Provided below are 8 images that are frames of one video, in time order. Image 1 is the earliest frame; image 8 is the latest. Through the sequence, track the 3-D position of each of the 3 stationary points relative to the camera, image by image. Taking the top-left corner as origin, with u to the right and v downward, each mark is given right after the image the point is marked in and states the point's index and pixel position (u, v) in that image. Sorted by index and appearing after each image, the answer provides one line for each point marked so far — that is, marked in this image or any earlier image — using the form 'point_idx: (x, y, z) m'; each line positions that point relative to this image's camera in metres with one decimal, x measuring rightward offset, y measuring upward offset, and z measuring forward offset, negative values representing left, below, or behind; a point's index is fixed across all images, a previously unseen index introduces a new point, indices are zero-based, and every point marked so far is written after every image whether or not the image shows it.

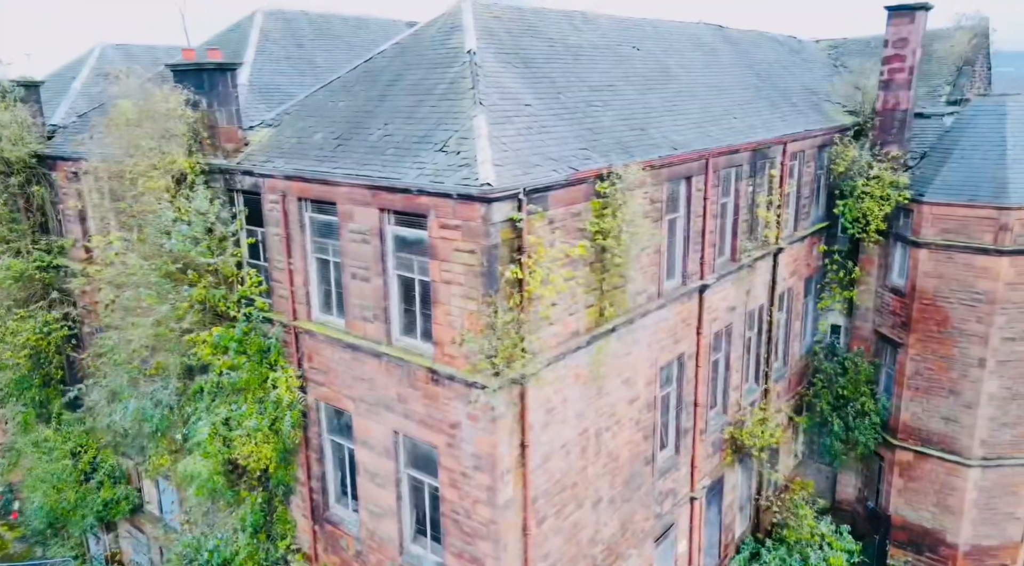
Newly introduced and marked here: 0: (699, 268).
0: (+3.2, +0.3, +14.2) m
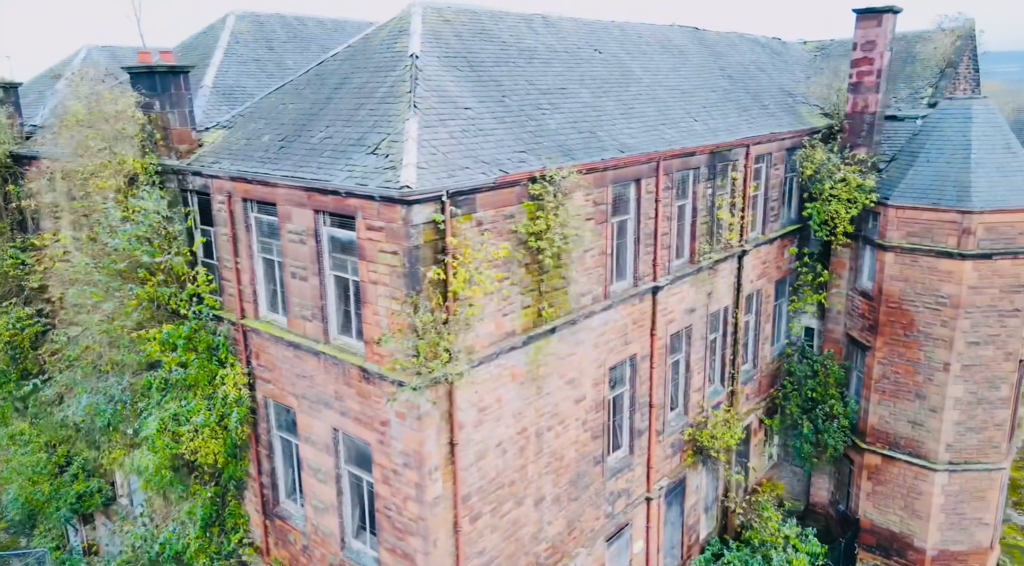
0: (+2.4, +0.2, +14.3) m
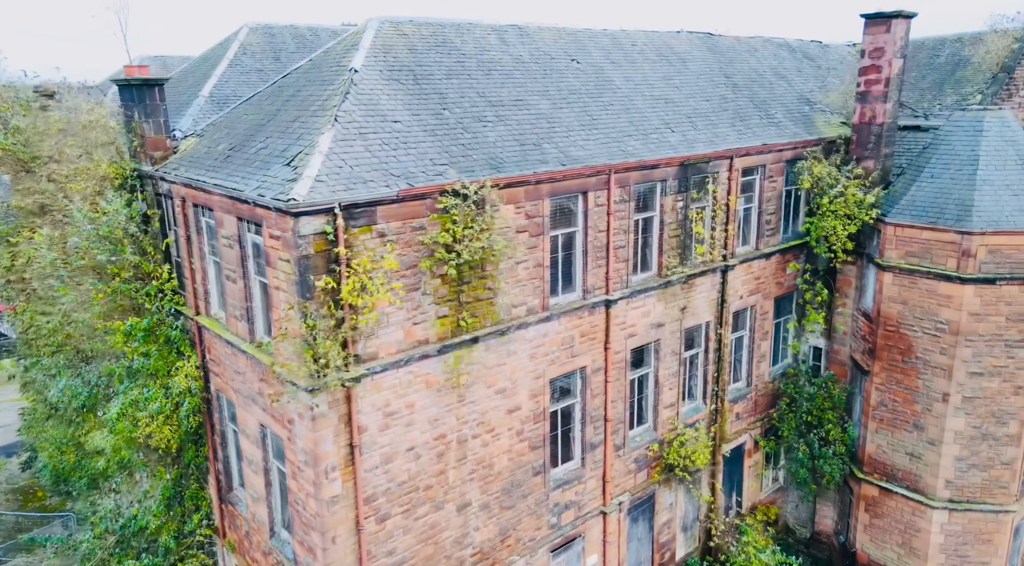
0: (+1.6, 0.0, +14.2) m
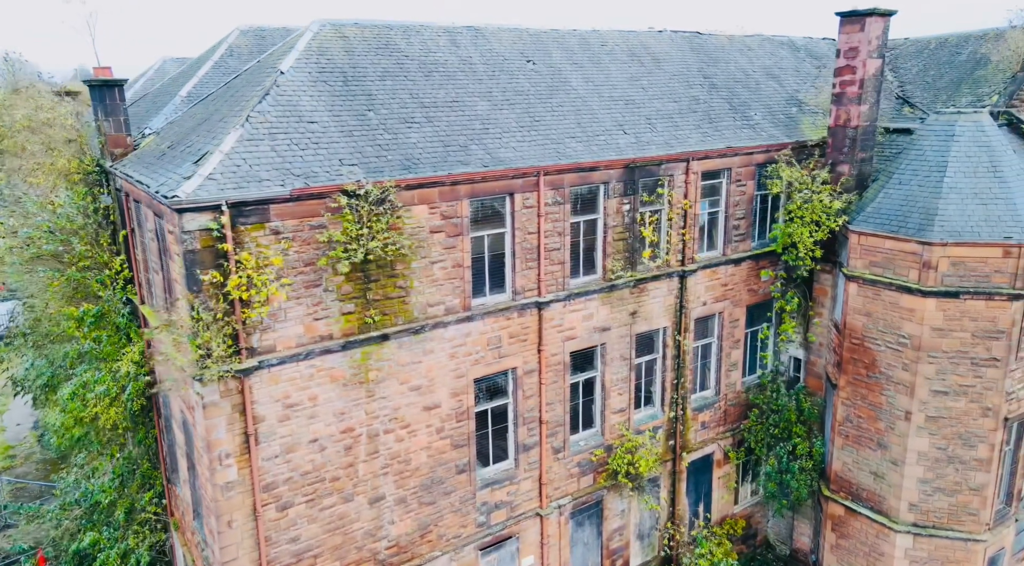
0: (+0.4, 0.0, +14.2) m
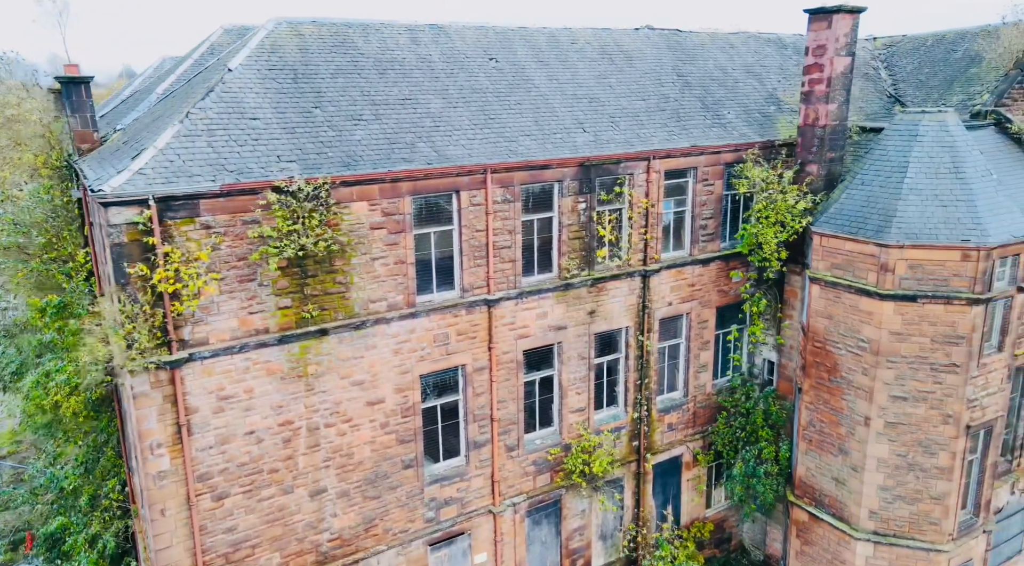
0: (-0.5, 0.0, +14.2) m
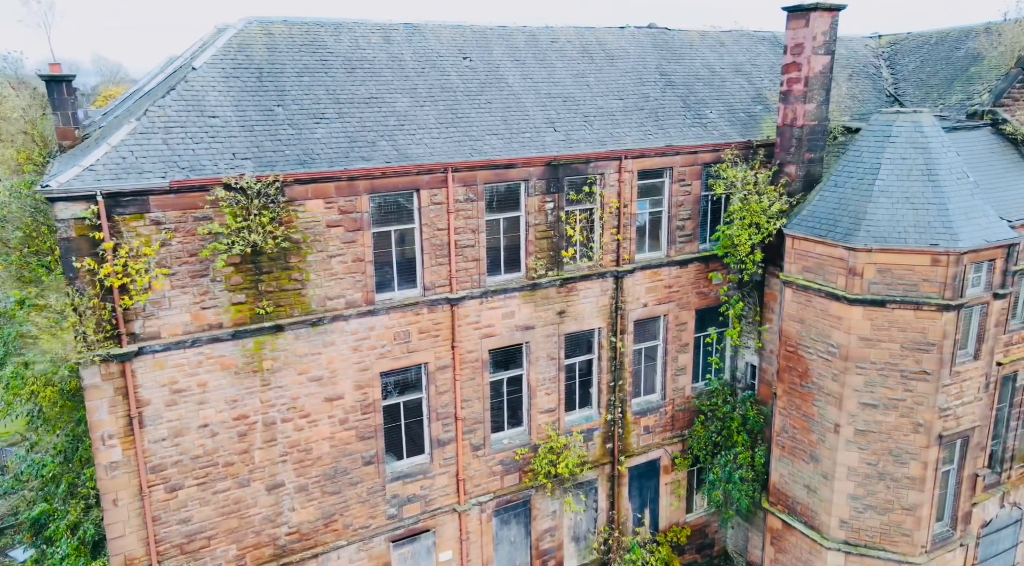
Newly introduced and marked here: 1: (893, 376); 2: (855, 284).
0: (-1.1, +0.1, +14.2) m
1: (+6.4, -1.5, +13.8) m
2: (+5.7, 0.0, +13.6) m
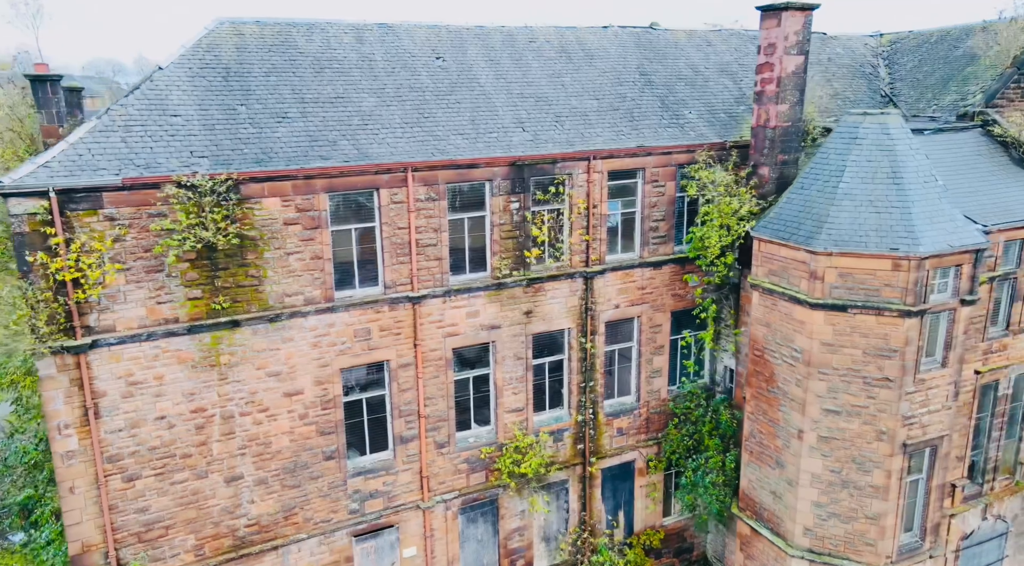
0: (-1.8, +0.1, +14.3) m
1: (+5.6, -1.6, +13.5) m
2: (+5.0, -0.1, +13.4) m
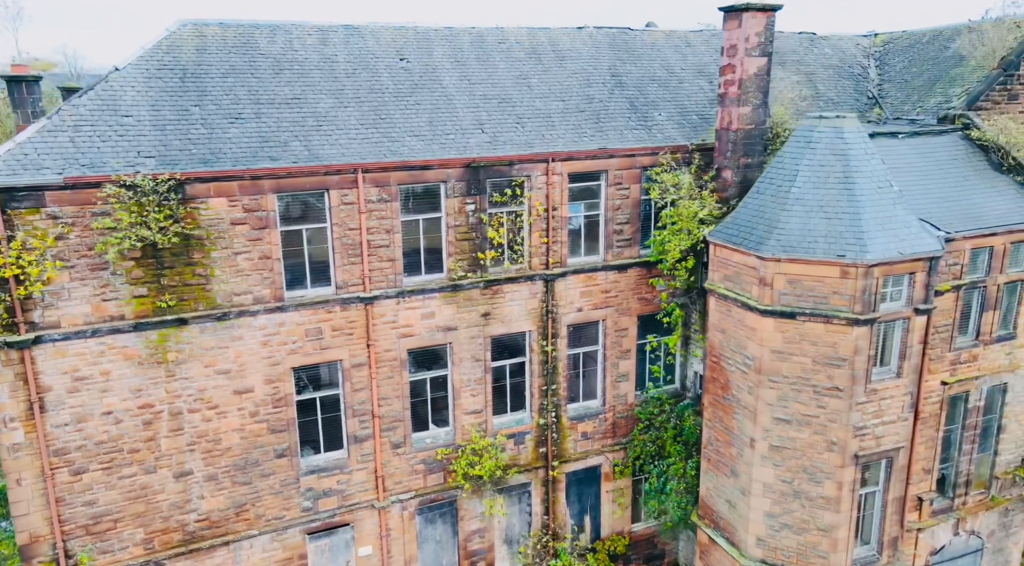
0: (-2.7, +0.1, +14.4) m
1: (+4.7, -1.7, +13.2) m
2: (+4.1, -0.2, +13.1) m
